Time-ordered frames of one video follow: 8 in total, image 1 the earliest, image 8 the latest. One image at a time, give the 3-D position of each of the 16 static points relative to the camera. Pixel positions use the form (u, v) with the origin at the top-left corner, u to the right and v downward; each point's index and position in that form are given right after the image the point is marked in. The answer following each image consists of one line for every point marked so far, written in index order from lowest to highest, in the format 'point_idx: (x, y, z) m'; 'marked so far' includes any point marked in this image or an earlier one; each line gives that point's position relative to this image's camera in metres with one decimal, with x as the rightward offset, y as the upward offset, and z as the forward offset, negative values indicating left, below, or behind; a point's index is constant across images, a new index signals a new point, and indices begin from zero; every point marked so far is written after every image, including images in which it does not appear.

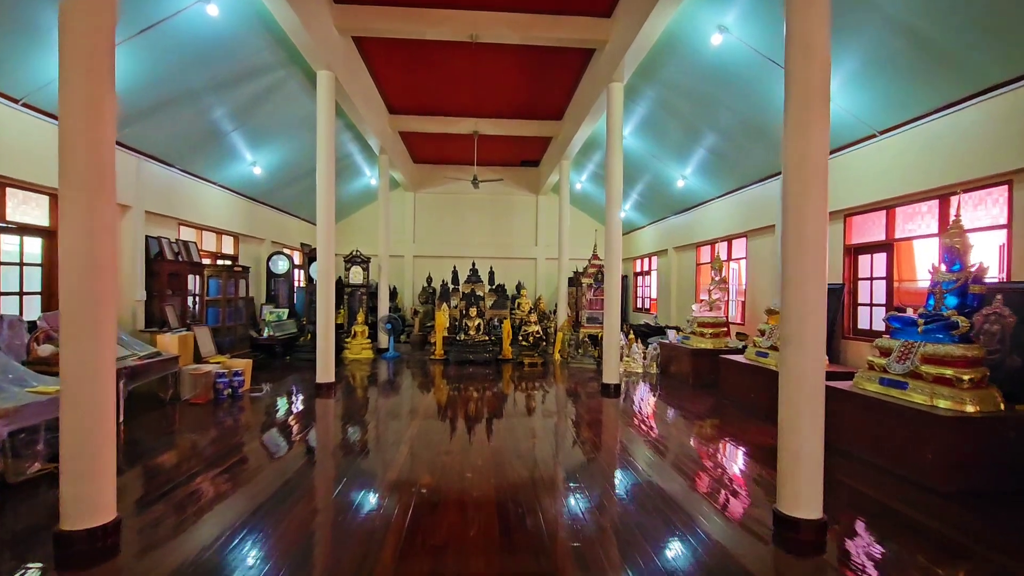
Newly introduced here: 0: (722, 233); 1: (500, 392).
0: (+2.8, +0.7, +7.0) m
1: (-0.2, -1.3, +6.7) m
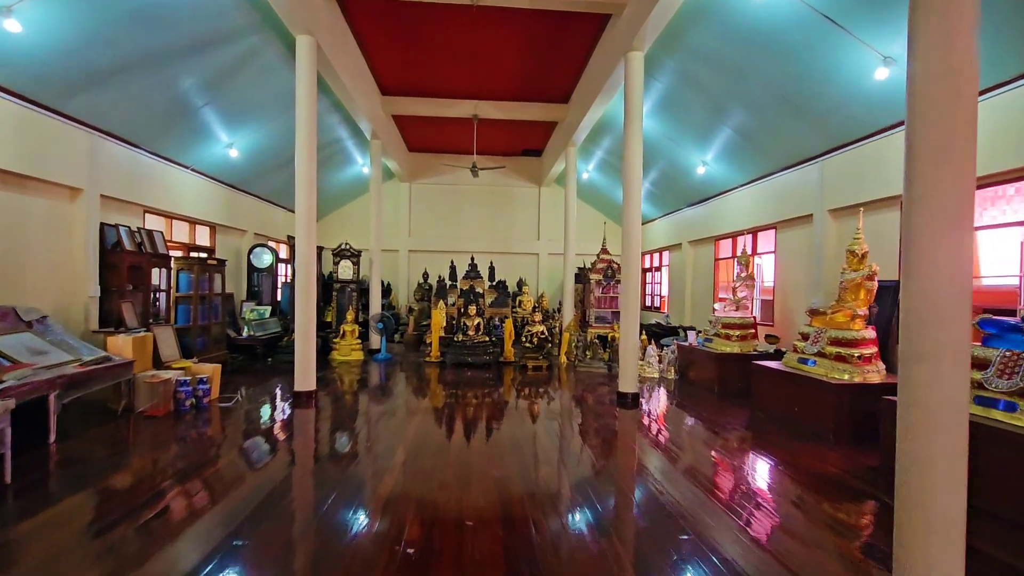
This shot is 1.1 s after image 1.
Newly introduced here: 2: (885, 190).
0: (+2.8, +0.8, +6.4) m
1: (-0.1, -1.2, +6.1) m
2: (+3.0, +0.8, +4.3) m
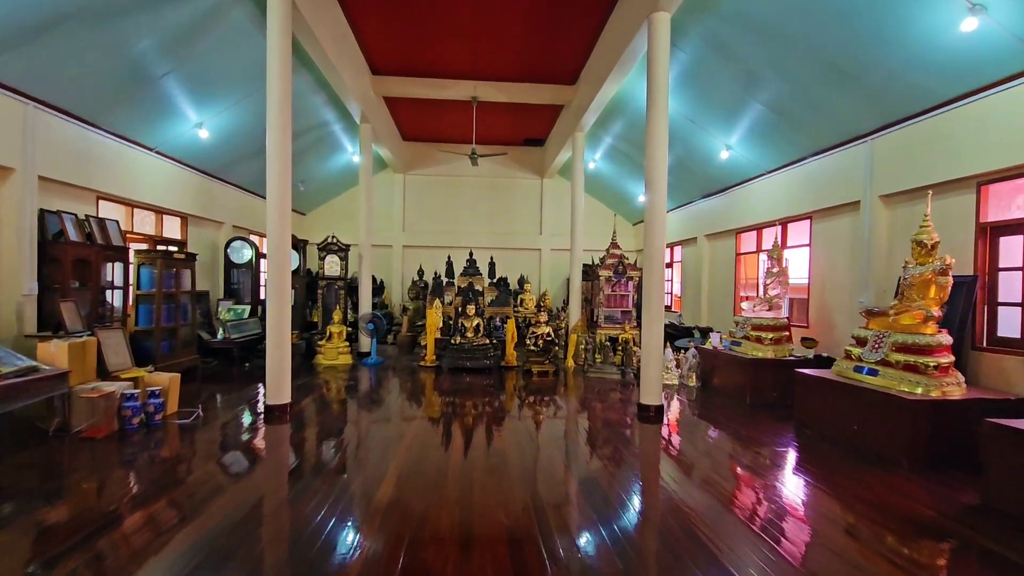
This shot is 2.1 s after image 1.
0: (+2.8, +0.8, +5.8) m
1: (-0.1, -1.2, +5.5) m
2: (+3.0, +0.8, +3.6) m
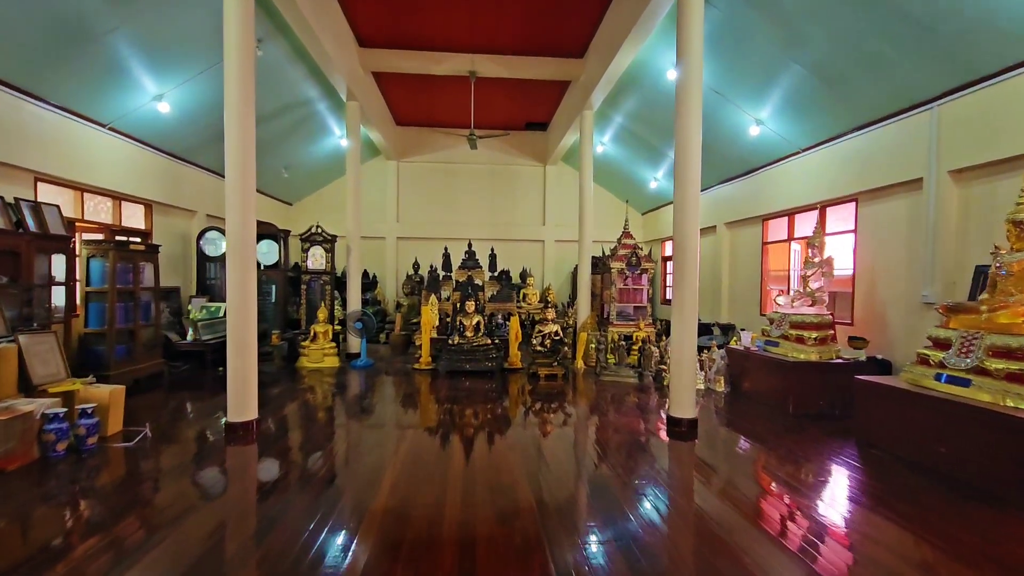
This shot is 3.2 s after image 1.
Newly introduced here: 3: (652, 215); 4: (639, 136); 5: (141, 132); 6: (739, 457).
0: (+2.9, +0.9, +5.1) m
1: (-0.1, -1.1, +4.9) m
2: (+3.1, +0.9, +3.0) m
3: (+2.5, +1.2, +9.1) m
4: (+1.7, +2.1, +7.2) m
5: (-3.6, +1.5, +5.1) m
6: (+1.4, -1.1, +3.4) m
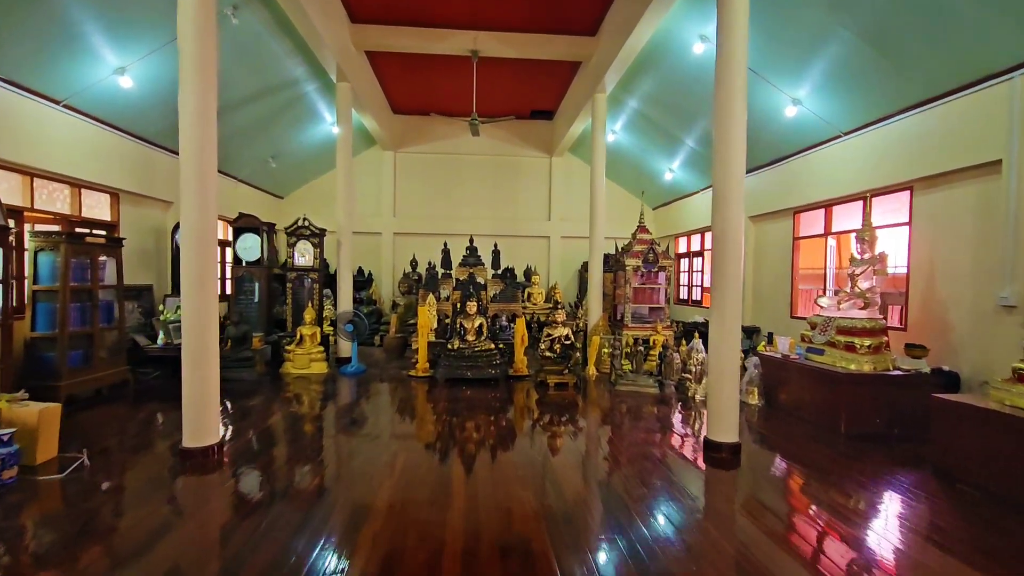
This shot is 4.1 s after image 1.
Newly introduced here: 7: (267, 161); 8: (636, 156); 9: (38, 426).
0: (+2.9, +0.9, +4.6) m
1: (0.0, -1.1, +4.3) m
2: (+3.1, +0.8, +2.4) m
3: (+2.5, +1.3, +8.6) m
4: (+1.8, +2.1, +6.7) m
5: (-3.5, +1.5, +4.6) m
6: (+1.5, -1.1, +2.8) m
7: (-3.3, +1.7, +7.2) m
8: (+1.8, +1.9, +7.8) m
9: (-2.4, -0.7, +2.8) m
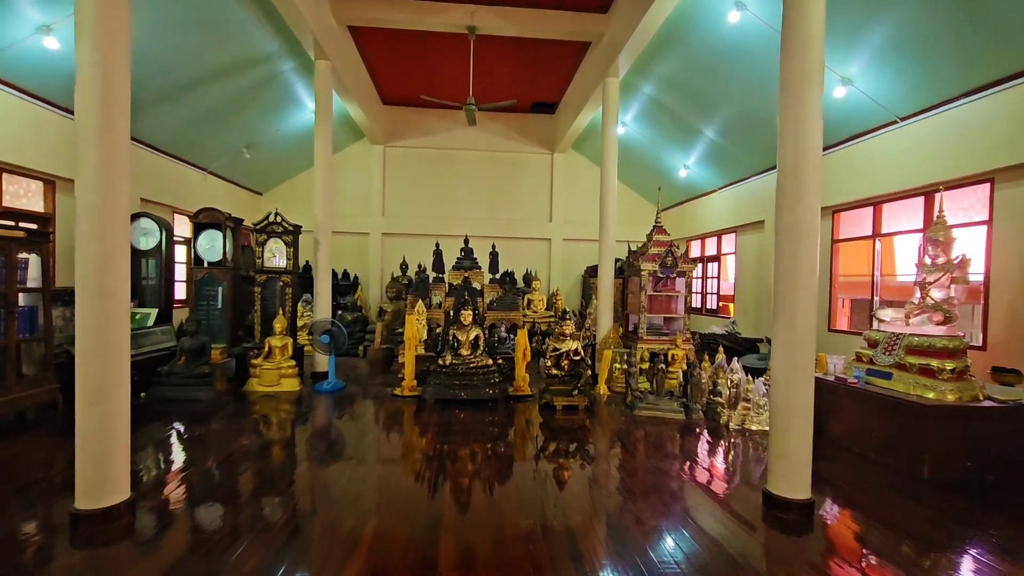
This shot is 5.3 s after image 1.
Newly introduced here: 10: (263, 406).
0: (+3.0, +0.8, +3.9) m
1: (0.0, -1.2, +3.6) m
2: (+3.2, +0.8, +1.8) m
3: (+2.5, +1.2, +7.9) m
4: (+1.8, +2.0, +6.0) m
5: (-3.5, +1.5, +3.8) m
6: (+1.5, -1.1, +2.1) m
7: (-3.3, +1.7, +6.5) m
8: (+1.8, +1.8, +7.1) m
9: (-2.4, -0.7, +2.1) m
10: (-2.1, -1.0, +4.5) m
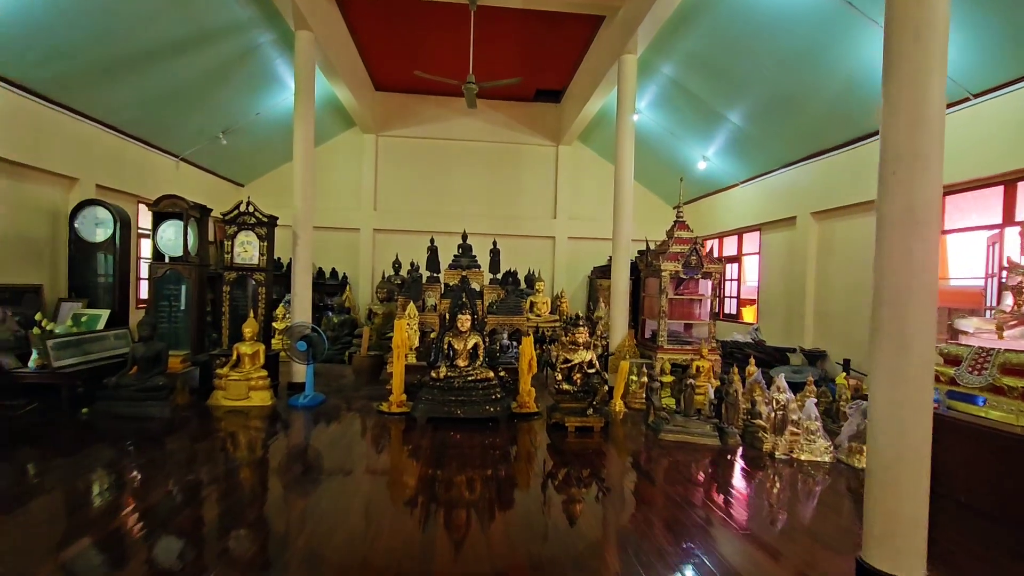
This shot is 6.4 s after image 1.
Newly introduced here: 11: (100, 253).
0: (+3.0, +0.8, +3.3) m
1: (0.0, -1.2, +3.0) m
2: (+3.2, +0.8, +1.2) m
3: (+2.5, +1.1, +7.3) m
4: (+1.8, +2.0, +5.4) m
5: (-3.4, +1.5, +3.2) m
6: (+1.6, -1.1, +1.5) m
7: (-3.3, +1.7, +5.9) m
8: (+1.8, +1.8, +6.5) m
9: (-2.4, -0.7, +1.4) m
10: (-2.1, -1.0, +3.9) m
11: (-3.4, +0.3, +4.5) m
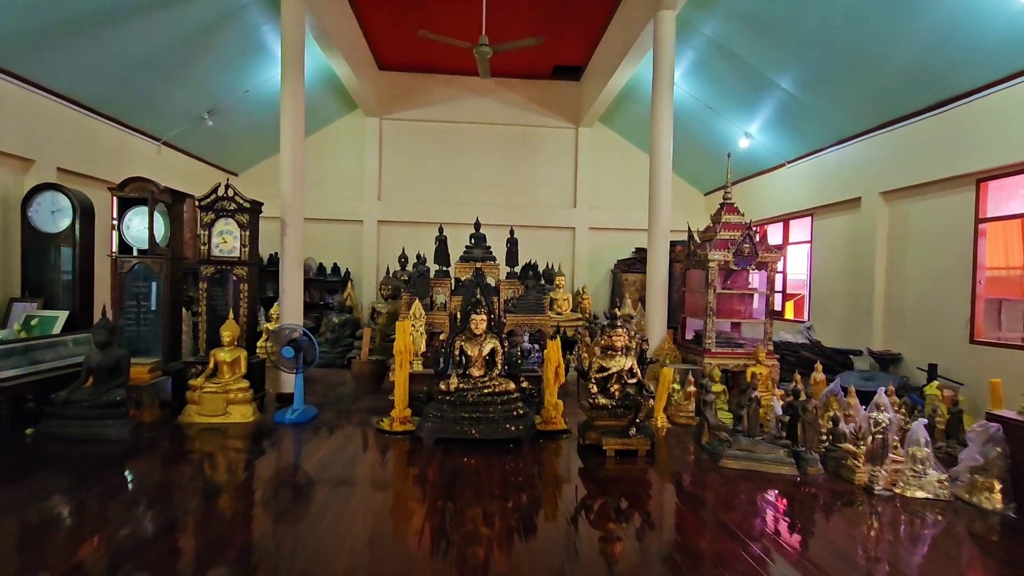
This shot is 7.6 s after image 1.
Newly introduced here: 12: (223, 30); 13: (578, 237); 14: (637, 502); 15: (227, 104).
0: (+3.1, +0.8, +2.6) m
1: (+0.2, -1.2, +2.4) m
2: (+3.3, +0.8, +0.5) m
3: (+2.8, +1.2, +6.6) m
4: (+2.0, +2.0, +4.7) m
5: (-3.3, +1.5, +2.6) m
6: (+1.7, -1.1, +0.9) m
7: (-3.1, +1.7, +5.3) m
8: (+2.0, +1.9, +5.8) m
9: (-2.3, -0.7, +0.8) m
10: (-1.9, -1.0, +3.3) m
11: (-3.3, +0.3, +3.9) m
12: (-2.4, +2.2, +4.5) m
13: (+0.9, +0.7, +7.5) m
14: (+0.7, -1.1, +2.7) m
15: (-2.9, +1.8, +5.4) m
